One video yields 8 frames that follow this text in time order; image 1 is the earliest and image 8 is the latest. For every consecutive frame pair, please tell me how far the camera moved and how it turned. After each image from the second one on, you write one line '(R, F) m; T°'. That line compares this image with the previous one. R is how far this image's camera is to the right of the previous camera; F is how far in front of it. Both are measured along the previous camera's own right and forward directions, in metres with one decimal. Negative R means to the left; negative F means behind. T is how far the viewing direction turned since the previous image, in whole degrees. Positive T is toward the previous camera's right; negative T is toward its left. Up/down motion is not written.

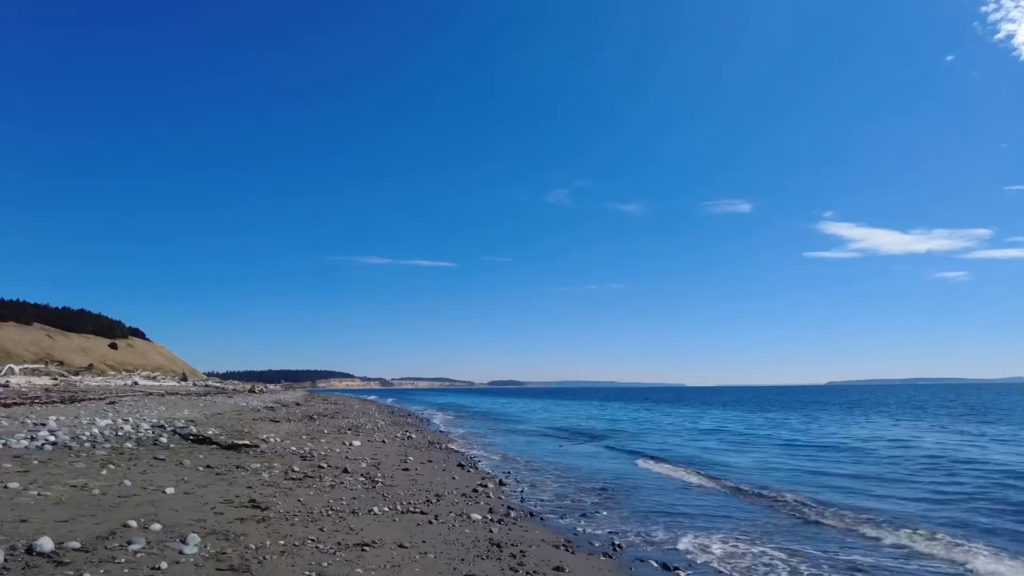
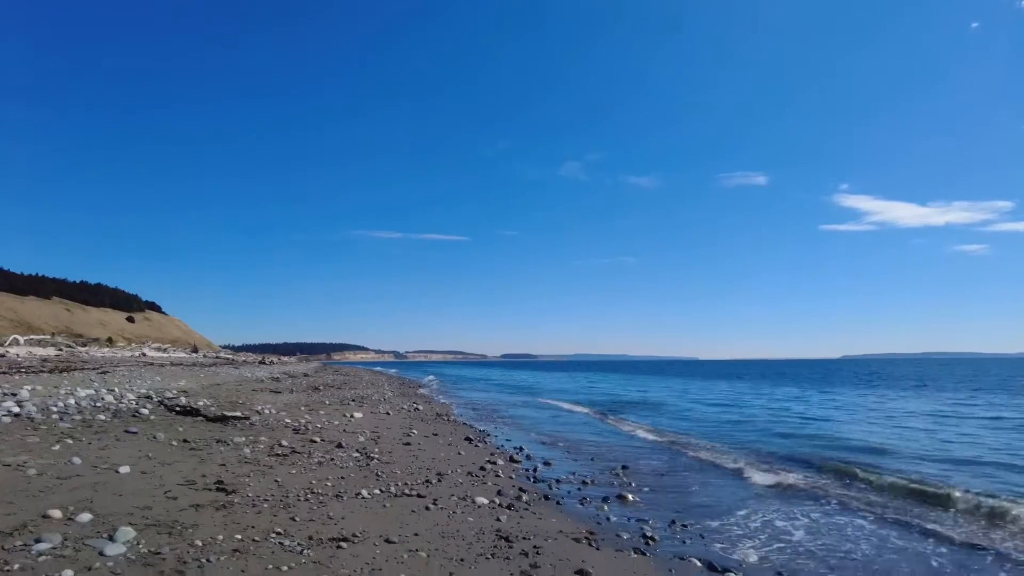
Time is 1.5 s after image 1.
(0.0, +1.5) m; -1°
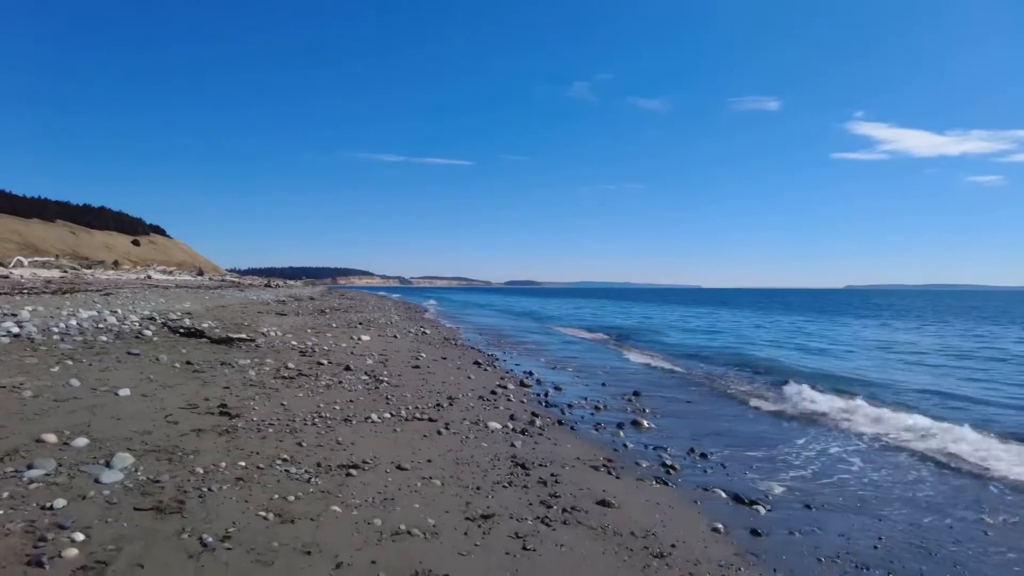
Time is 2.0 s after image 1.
(-0.1, +0.5) m; 0°
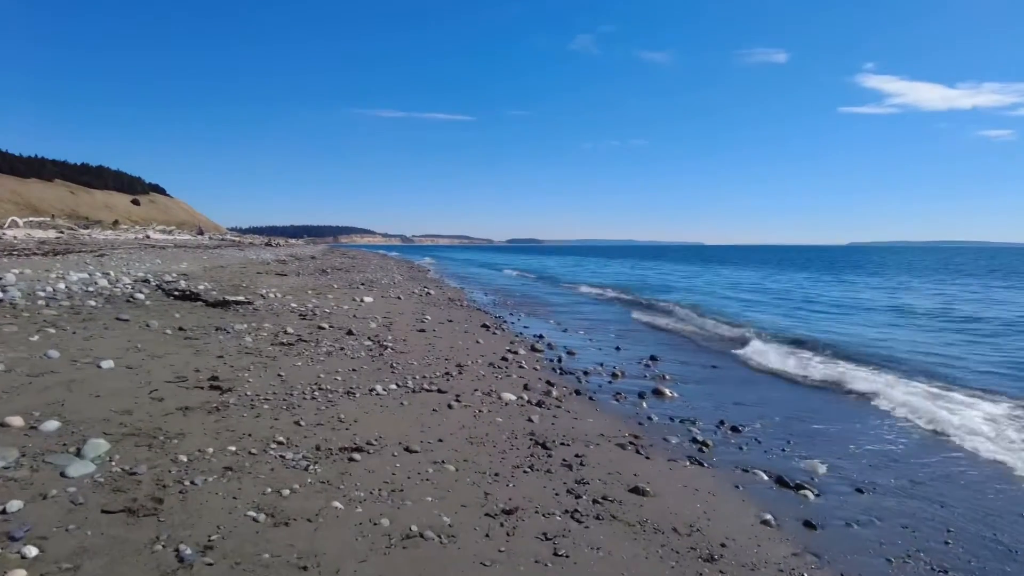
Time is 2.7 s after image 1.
(-0.1, +0.7) m; 0°
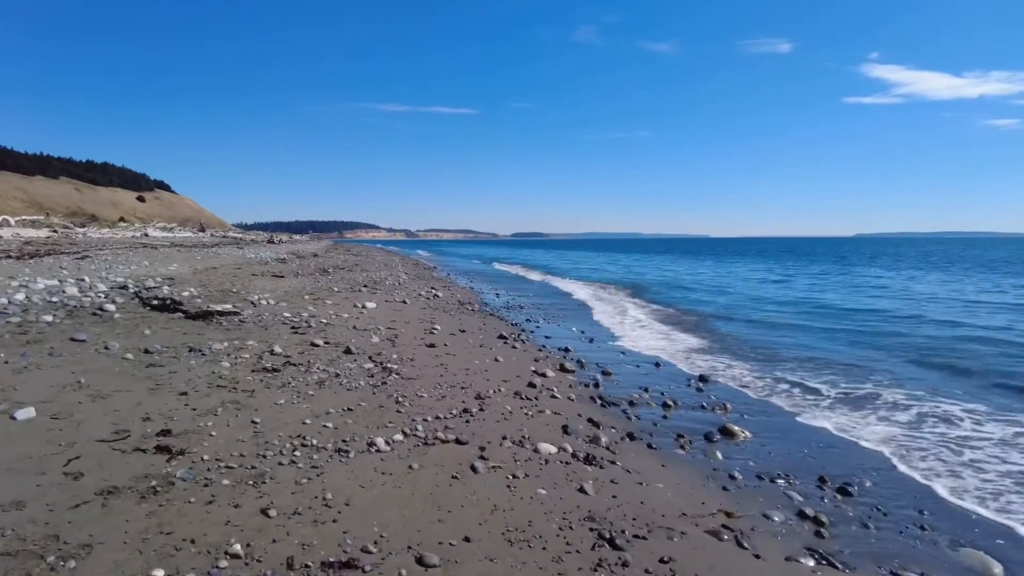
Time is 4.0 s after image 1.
(-0.3, +1.6) m; 0°
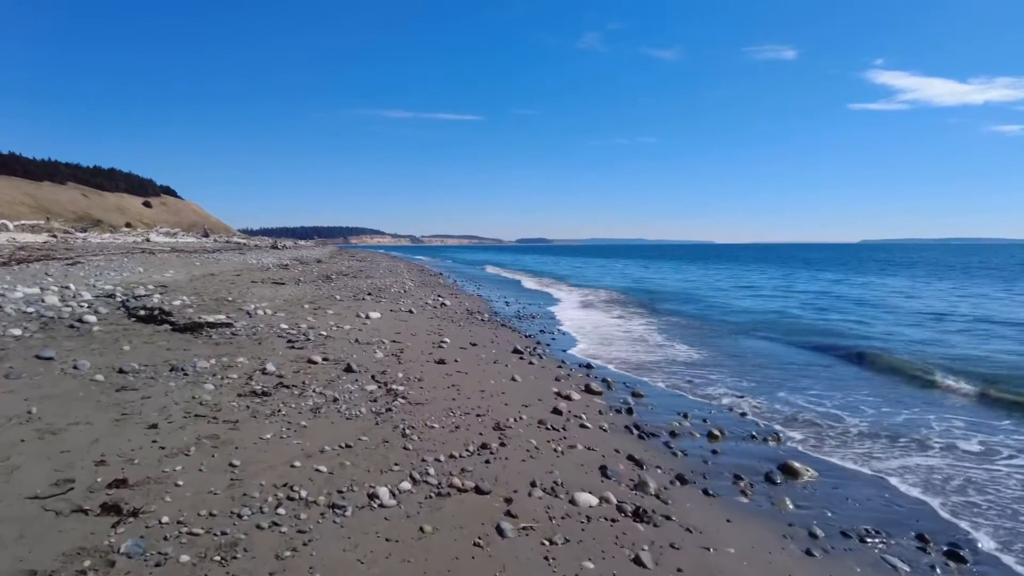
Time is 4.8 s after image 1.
(-0.2, +1.0) m; 0°
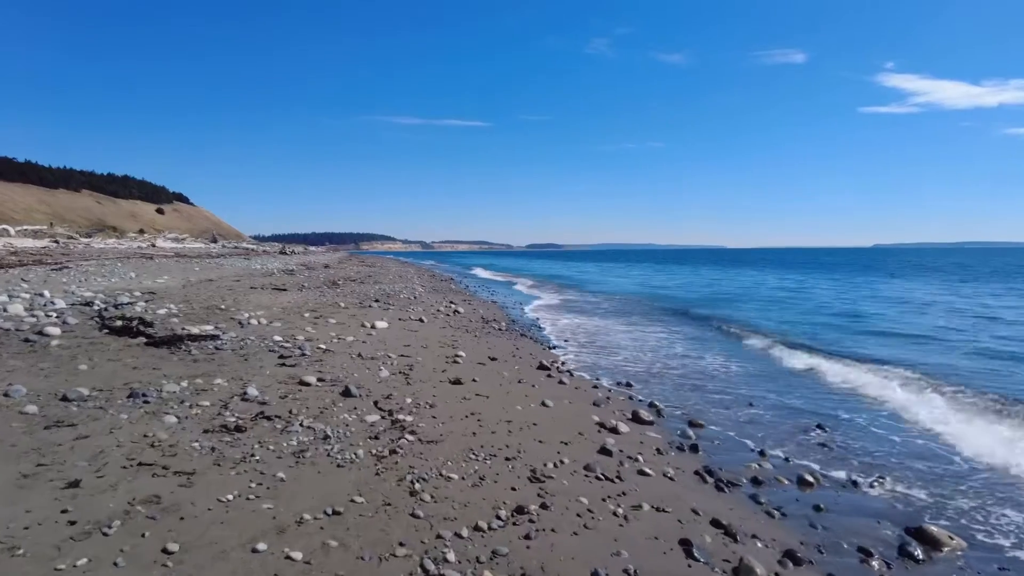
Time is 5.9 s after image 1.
(-0.2, +1.4) m; -1°
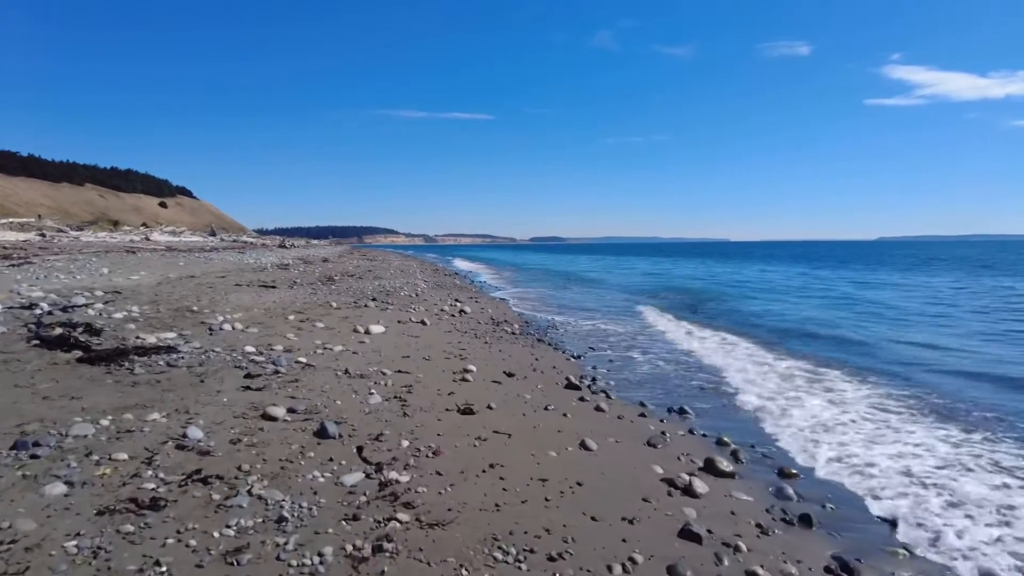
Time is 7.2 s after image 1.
(-0.2, +1.8) m; 0°
